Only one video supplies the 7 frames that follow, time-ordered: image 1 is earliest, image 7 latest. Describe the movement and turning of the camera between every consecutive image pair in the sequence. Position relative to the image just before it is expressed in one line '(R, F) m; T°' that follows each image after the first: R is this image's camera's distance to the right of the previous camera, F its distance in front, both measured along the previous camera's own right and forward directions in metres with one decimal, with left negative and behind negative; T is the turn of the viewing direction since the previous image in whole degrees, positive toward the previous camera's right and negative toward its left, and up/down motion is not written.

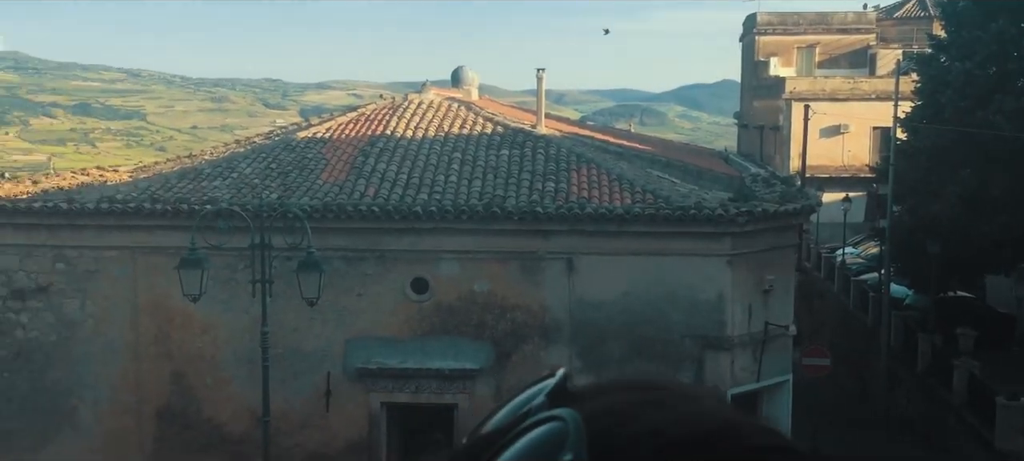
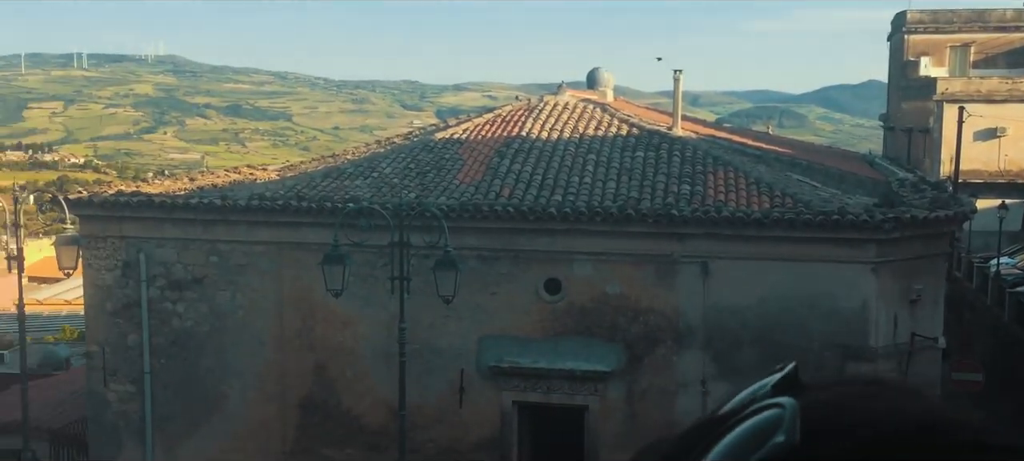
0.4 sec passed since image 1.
(-0.8, 0.0) m; -4°
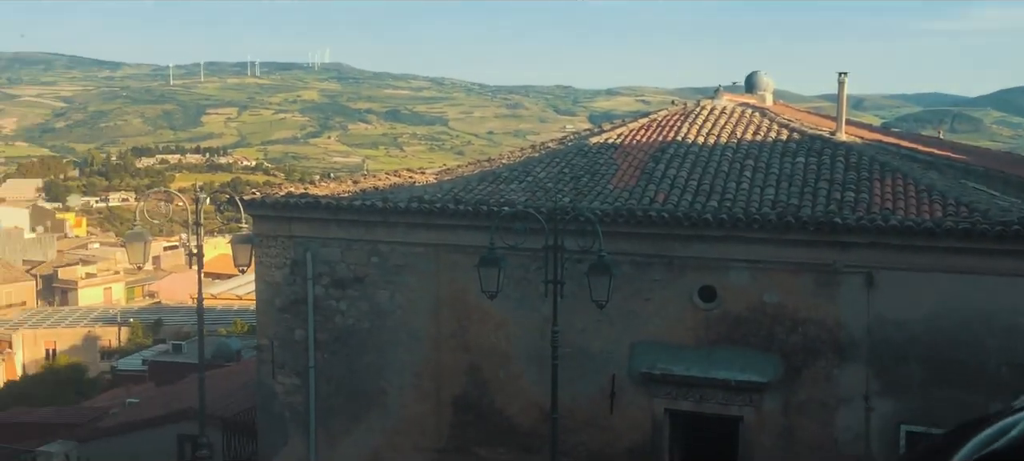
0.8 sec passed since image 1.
(-0.9, 0.0) m; -5°
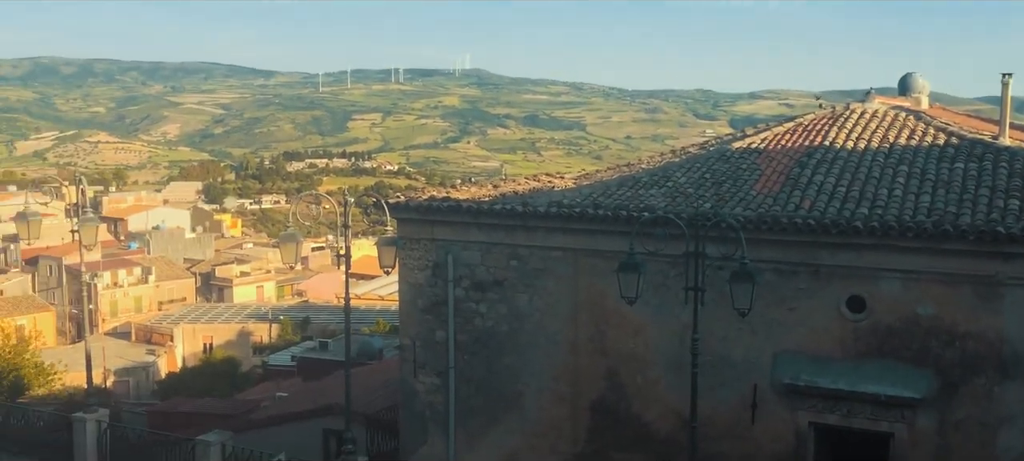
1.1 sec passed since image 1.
(-0.8, -0.1) m; -4°
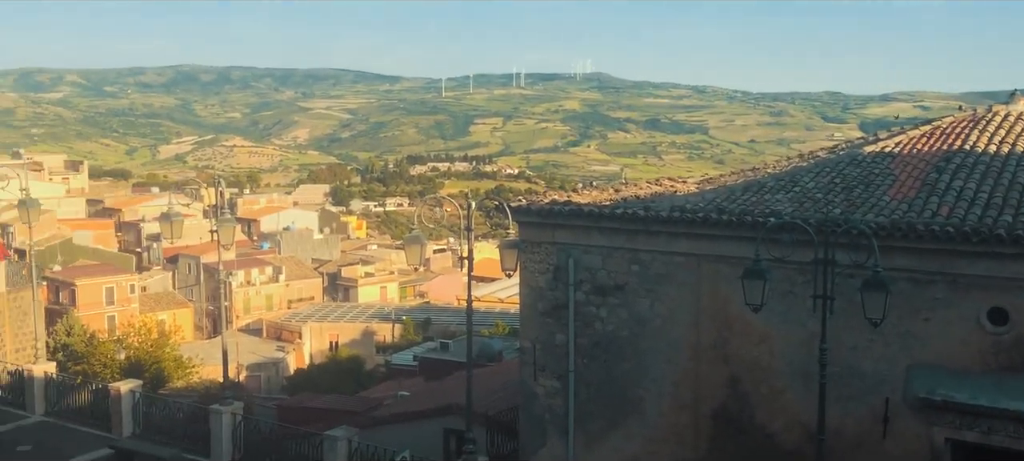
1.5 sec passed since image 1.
(-0.5, -0.1) m; -6°
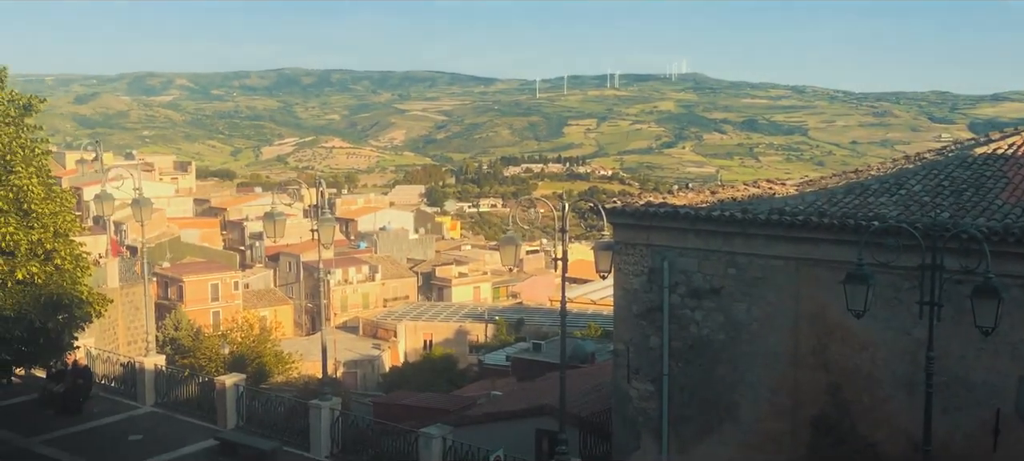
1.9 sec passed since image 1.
(0.0, -0.4) m; -9°
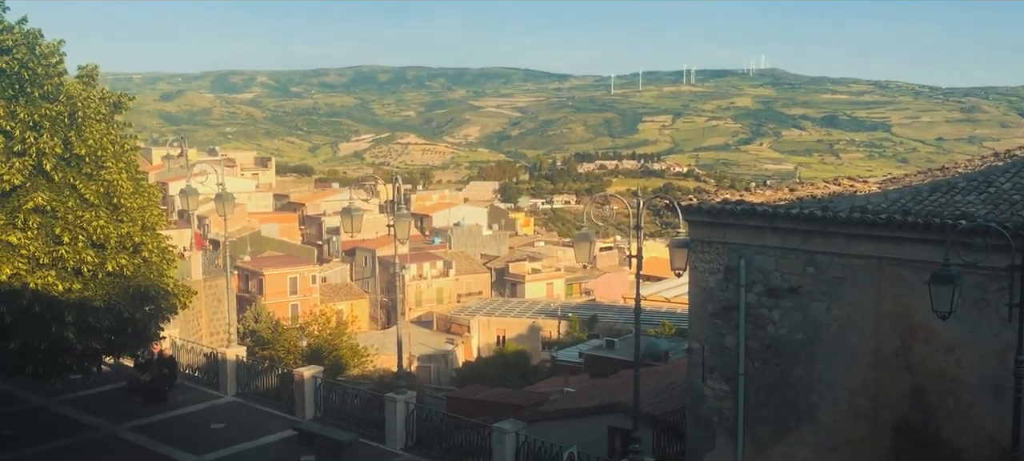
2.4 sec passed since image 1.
(0.0, -0.4) m; -7°
